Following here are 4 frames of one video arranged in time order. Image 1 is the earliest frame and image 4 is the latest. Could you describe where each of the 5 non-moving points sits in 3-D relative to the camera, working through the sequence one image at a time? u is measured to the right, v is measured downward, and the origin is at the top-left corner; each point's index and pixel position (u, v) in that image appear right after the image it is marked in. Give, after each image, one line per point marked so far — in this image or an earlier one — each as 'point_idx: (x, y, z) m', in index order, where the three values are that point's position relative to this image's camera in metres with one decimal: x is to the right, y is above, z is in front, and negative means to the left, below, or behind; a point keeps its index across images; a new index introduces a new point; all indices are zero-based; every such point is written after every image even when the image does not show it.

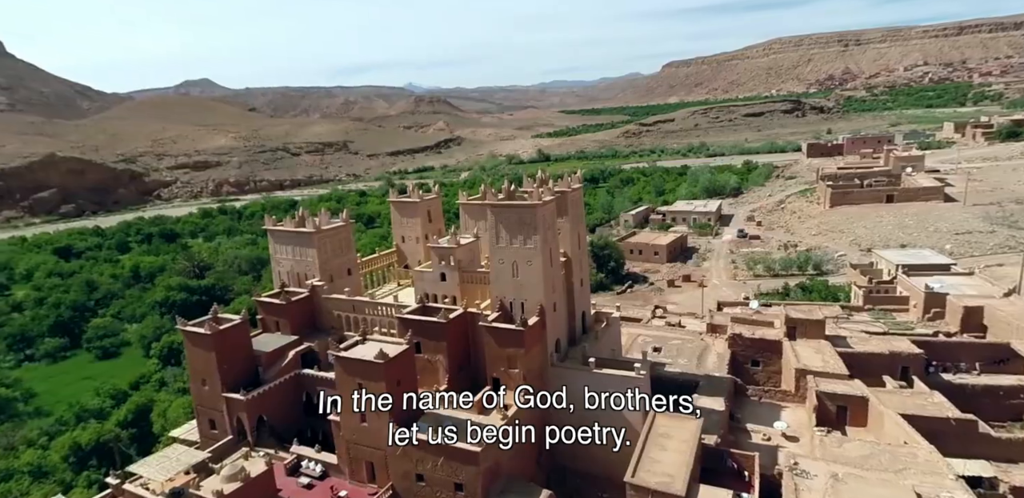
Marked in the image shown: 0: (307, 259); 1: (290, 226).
0: (-5.6, -0.3, +17.0) m
1: (-6.2, +0.6, +17.3) m
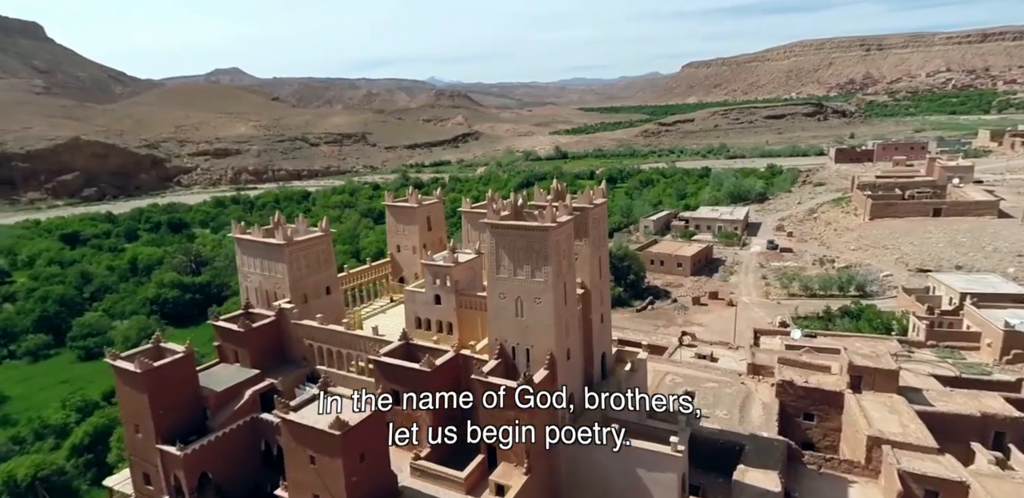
0: (-5.4, -0.6, +14.4) m
1: (-6.0, +0.3, +14.7) m
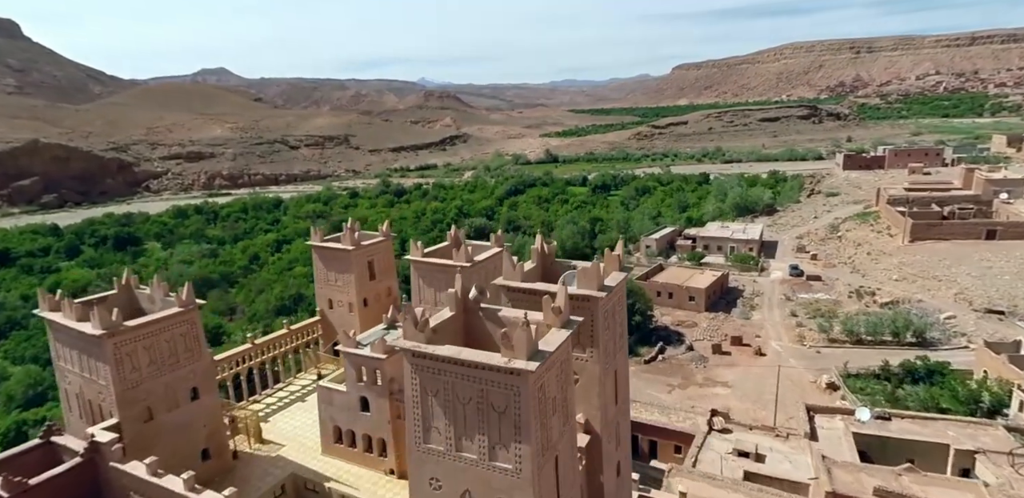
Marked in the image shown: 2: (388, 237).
0: (-6.0, -1.9, +9.1) m
1: (-6.6, -1.0, +9.4) m
2: (-3.1, +0.2, +14.9) m
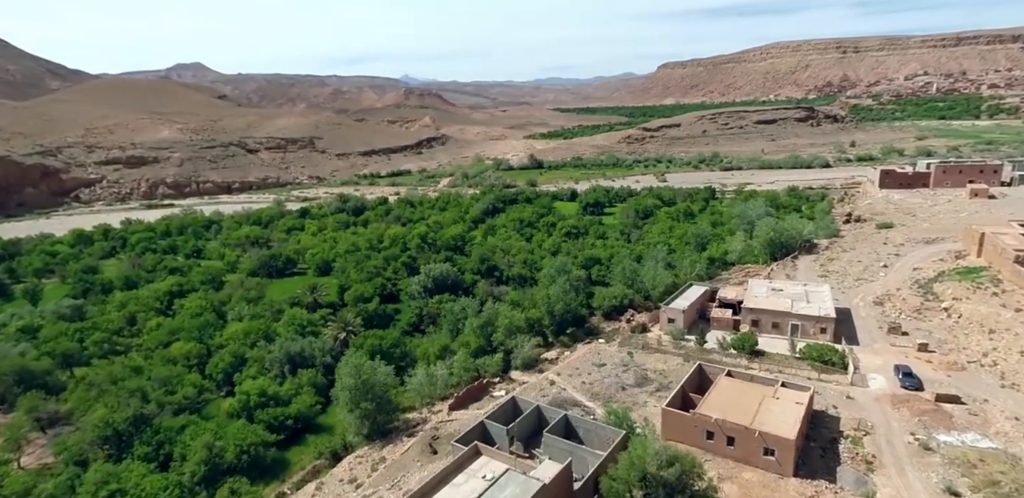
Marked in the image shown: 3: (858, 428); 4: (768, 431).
0: (-6.7, -5.1, -2.3) m
1: (-7.3, -4.2, -2.1) m
2: (-3.9, -3.0, +3.6) m
3: (+10.0, -5.2, +17.9) m
4: (+6.8, -4.8, +16.3) m
